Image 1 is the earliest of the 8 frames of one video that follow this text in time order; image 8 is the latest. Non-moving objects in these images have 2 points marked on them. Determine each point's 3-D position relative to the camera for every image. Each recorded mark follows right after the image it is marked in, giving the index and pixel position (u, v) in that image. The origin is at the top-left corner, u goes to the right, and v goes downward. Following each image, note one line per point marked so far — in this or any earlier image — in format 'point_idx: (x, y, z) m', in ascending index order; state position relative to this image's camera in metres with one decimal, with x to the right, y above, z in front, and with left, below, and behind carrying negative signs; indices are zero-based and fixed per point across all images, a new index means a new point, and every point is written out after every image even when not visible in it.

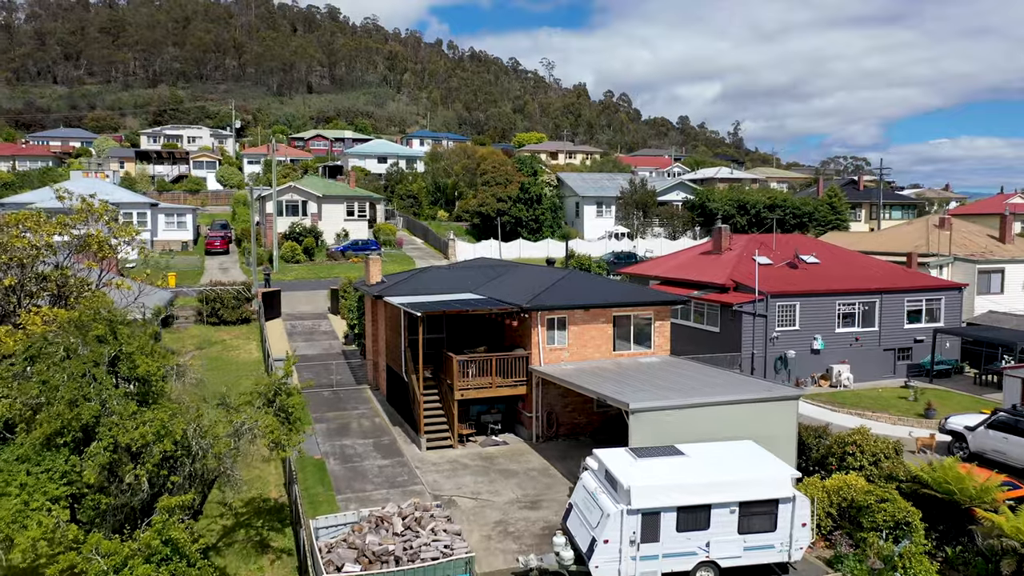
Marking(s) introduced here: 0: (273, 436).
0: (-1.0, -0.7, +4.5) m
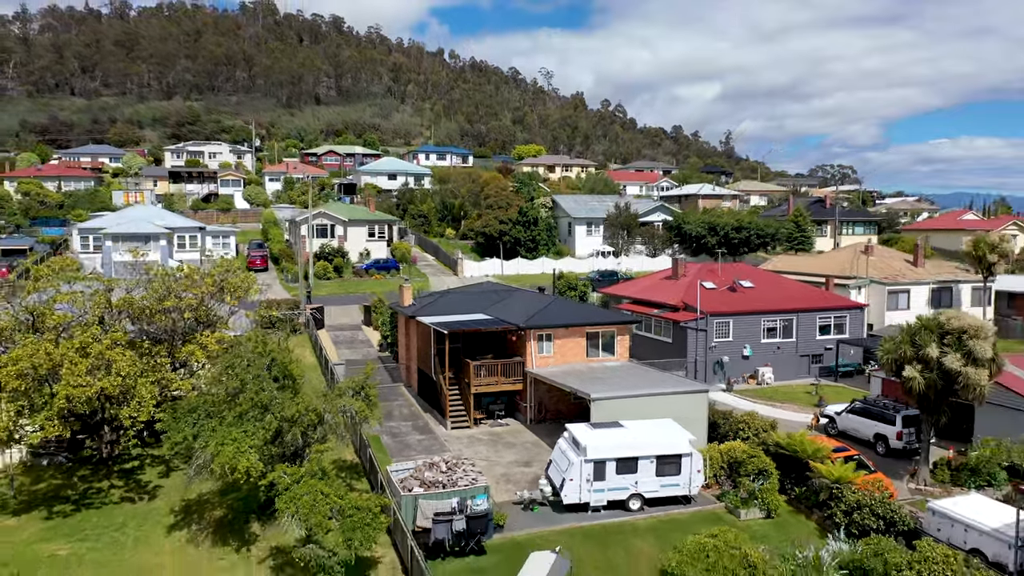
0: (-1.0, -0.9, +6.6) m
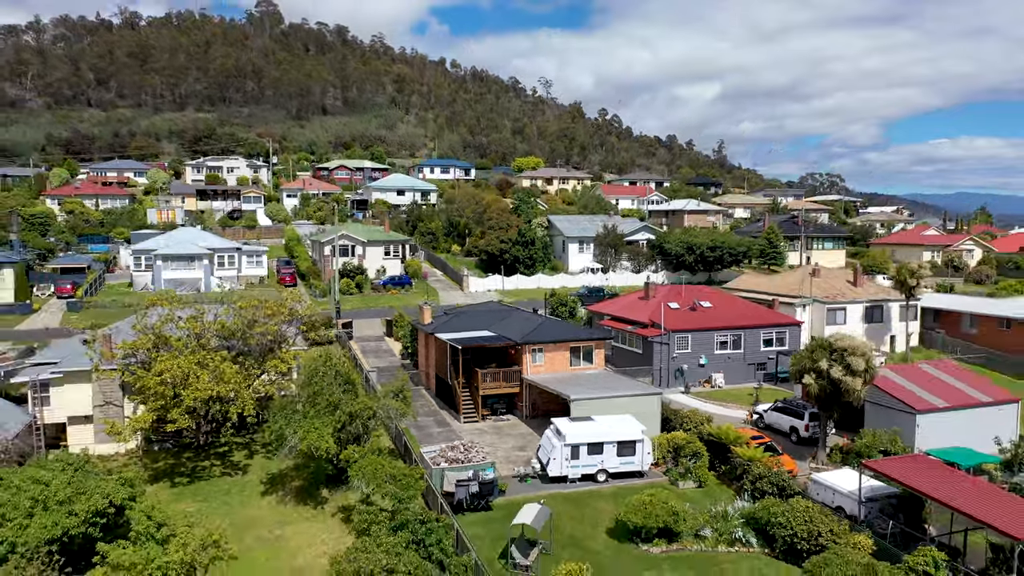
0: (-1.0, -1.2, +8.7) m
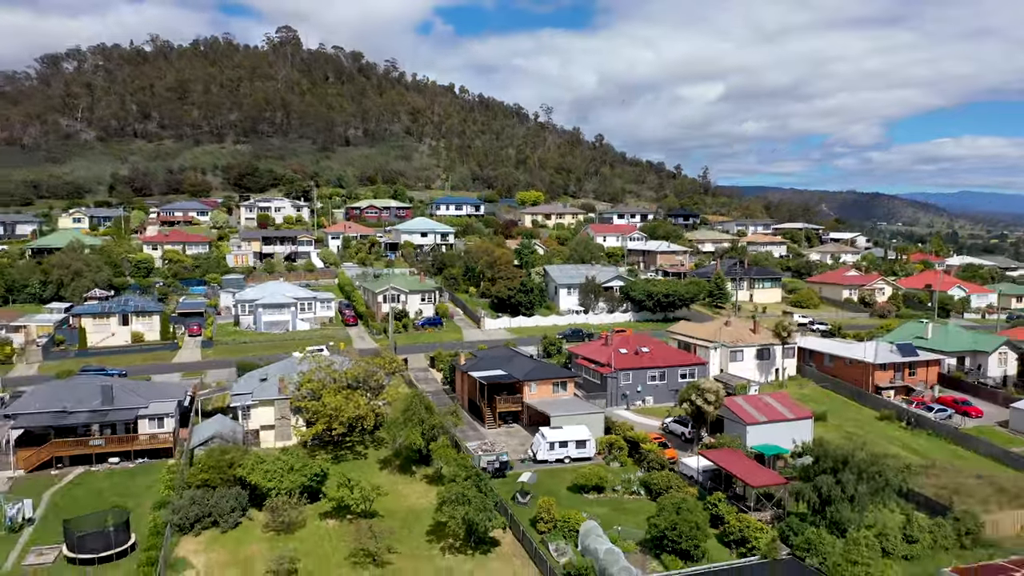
0: (-0.9, -2.1, +14.8) m
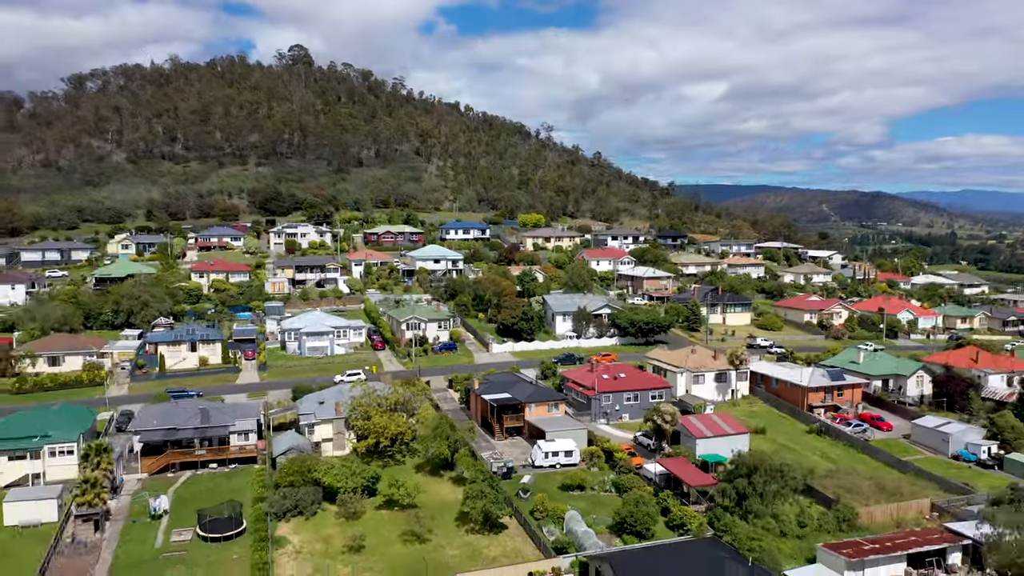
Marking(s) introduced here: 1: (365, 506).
0: (-0.9, -3.0, +19.0) m
1: (-2.5, -3.8, +16.3) m
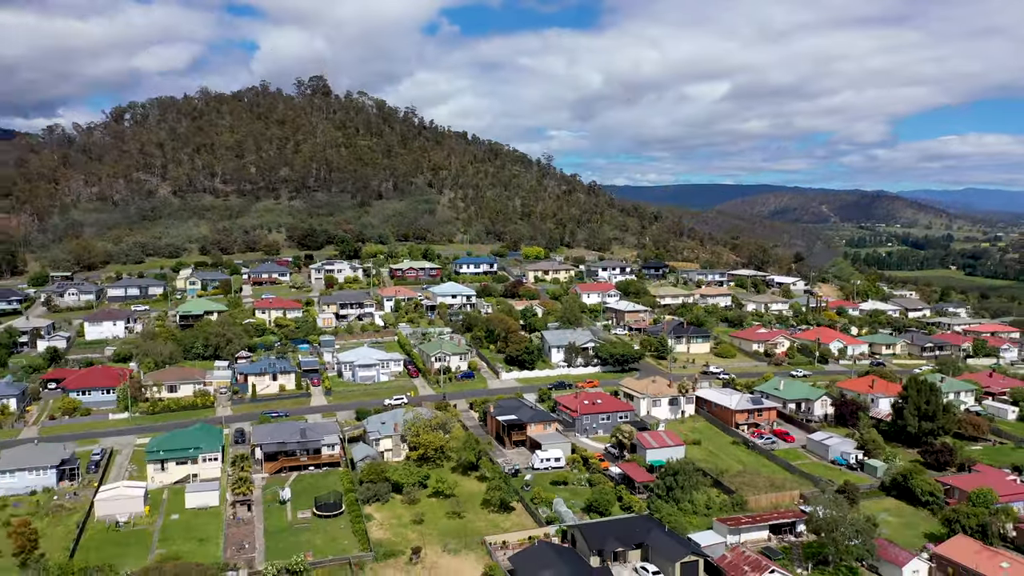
0: (-0.7, -4.6, +27.0) m
1: (-2.4, -5.4, +24.2) m
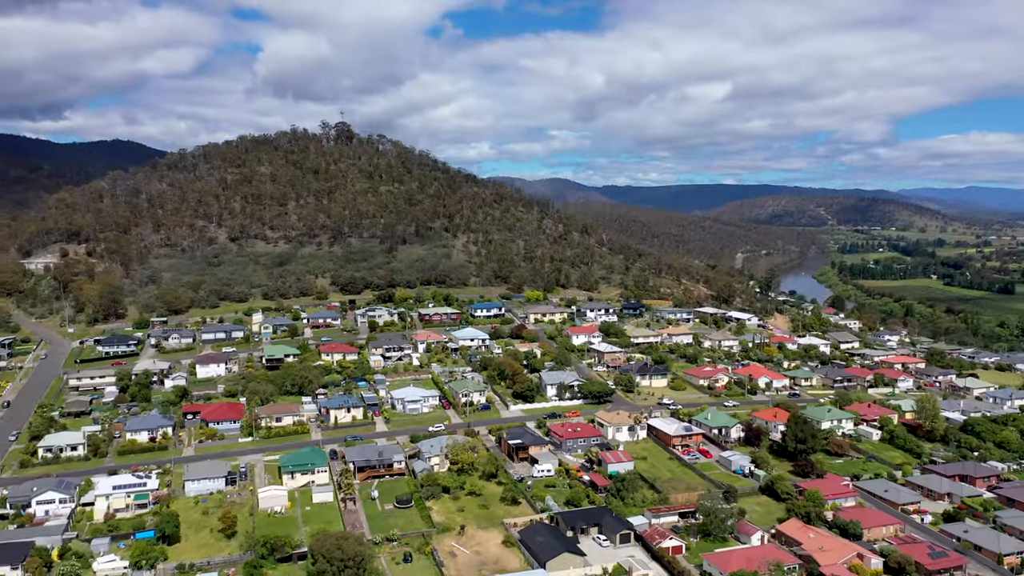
0: (-0.4, -7.6, +40.4) m
1: (-2.1, -8.3, +37.6) m
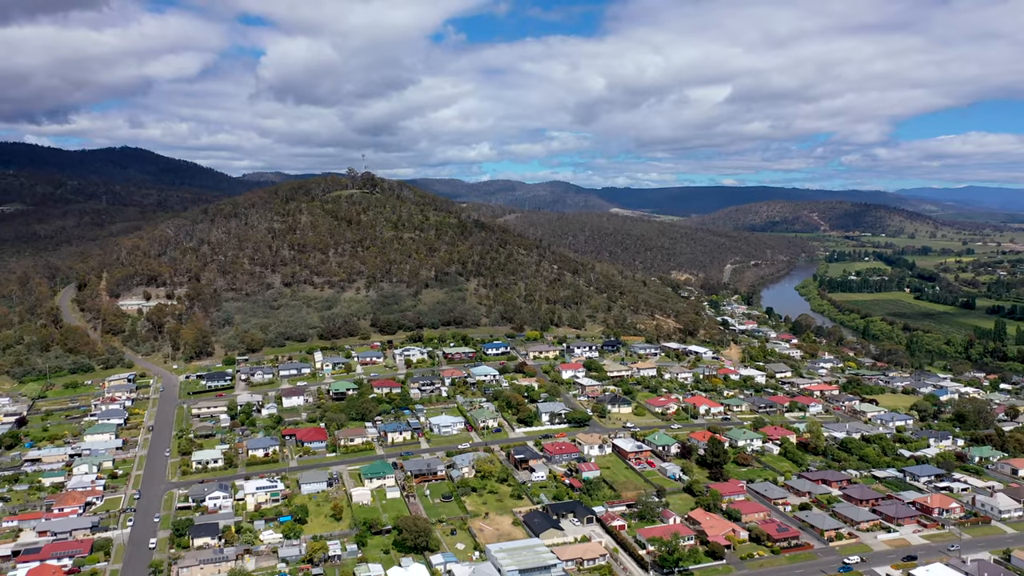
0: (-0.1, -11.7, +59.3) m
1: (-1.7, -12.4, +56.6) m
